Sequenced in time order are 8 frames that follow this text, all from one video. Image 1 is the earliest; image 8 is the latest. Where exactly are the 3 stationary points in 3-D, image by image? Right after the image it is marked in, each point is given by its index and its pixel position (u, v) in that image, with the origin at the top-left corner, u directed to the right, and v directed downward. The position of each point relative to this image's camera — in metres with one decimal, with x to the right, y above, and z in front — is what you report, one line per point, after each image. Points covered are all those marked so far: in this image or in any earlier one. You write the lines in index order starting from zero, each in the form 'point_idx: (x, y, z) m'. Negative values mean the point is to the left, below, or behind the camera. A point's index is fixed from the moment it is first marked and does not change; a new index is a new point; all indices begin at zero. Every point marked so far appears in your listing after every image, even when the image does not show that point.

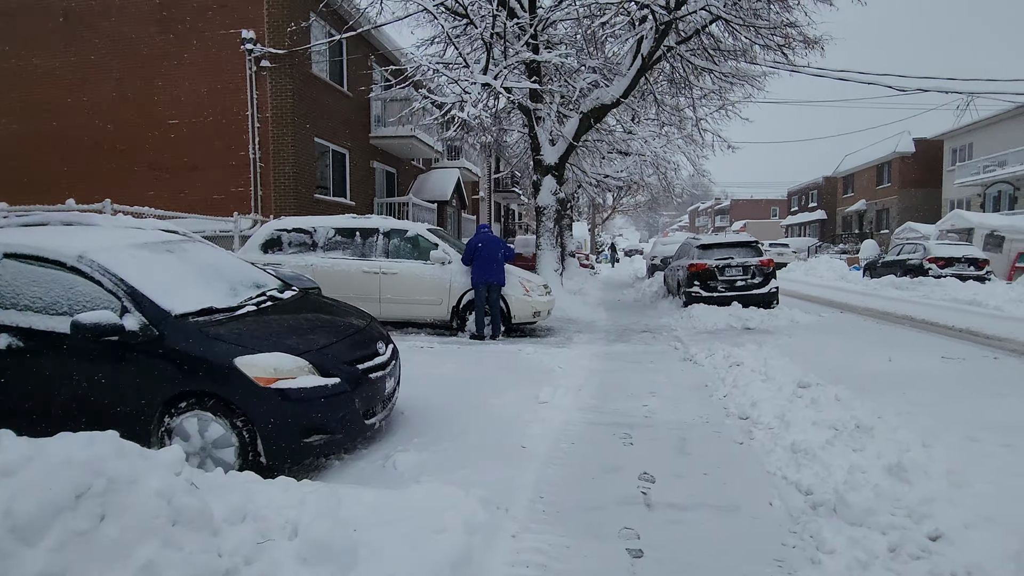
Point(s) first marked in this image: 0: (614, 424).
0: (+0.9, -1.2, +4.9) m
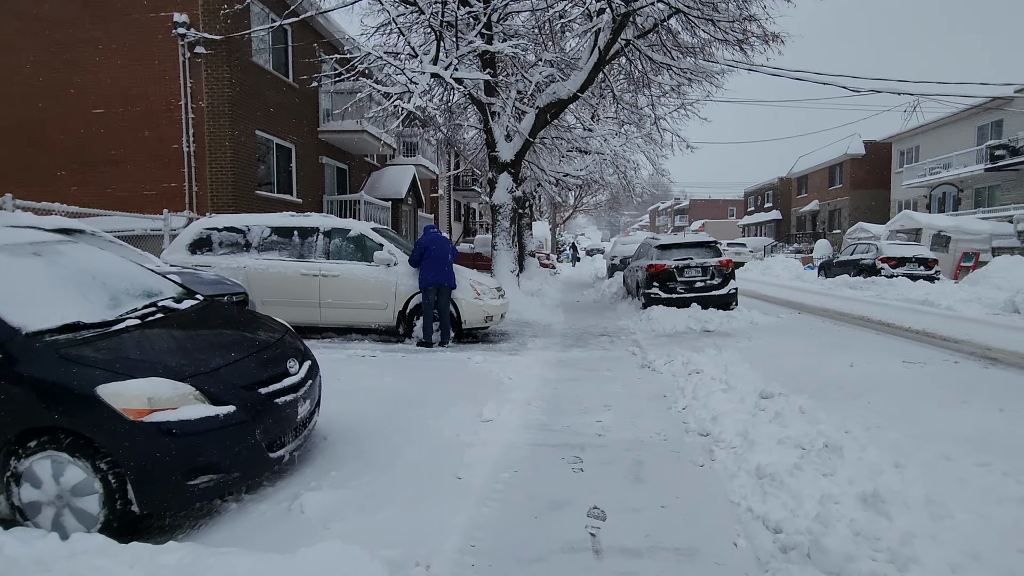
0: (+0.4, -1.2, +4.5) m
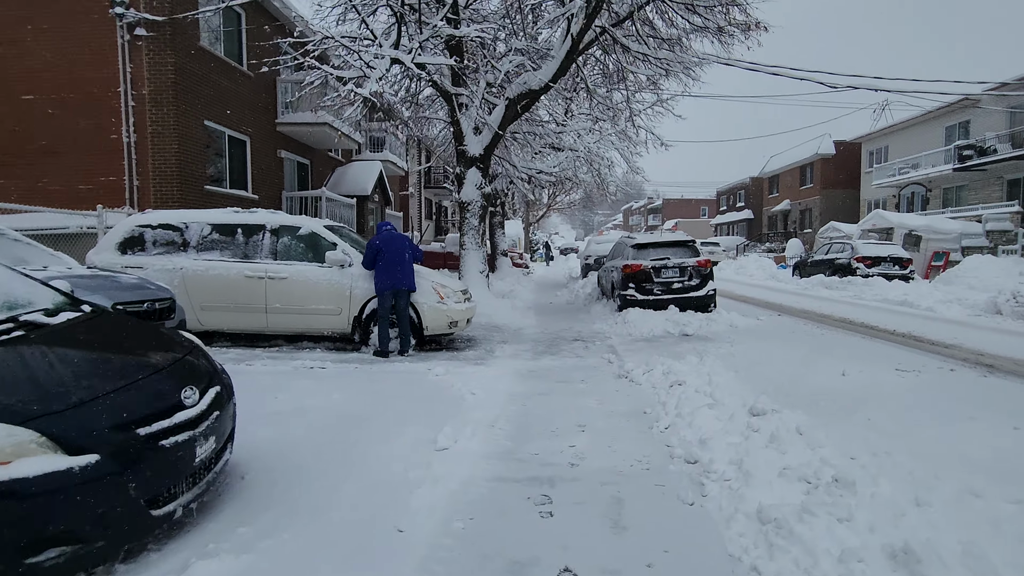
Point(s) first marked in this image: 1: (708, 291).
0: (+0.1, -1.2, +3.8) m
1: (+3.8, -0.1, +11.2) m
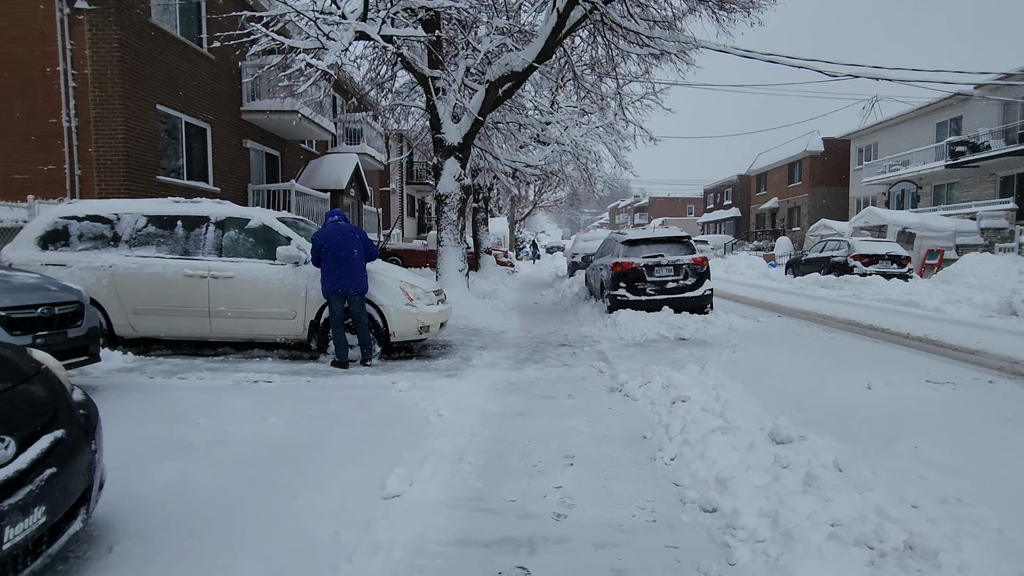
0: (0.0, -1.3, +2.9) m
1: (+3.4, -0.1, +10.4) m
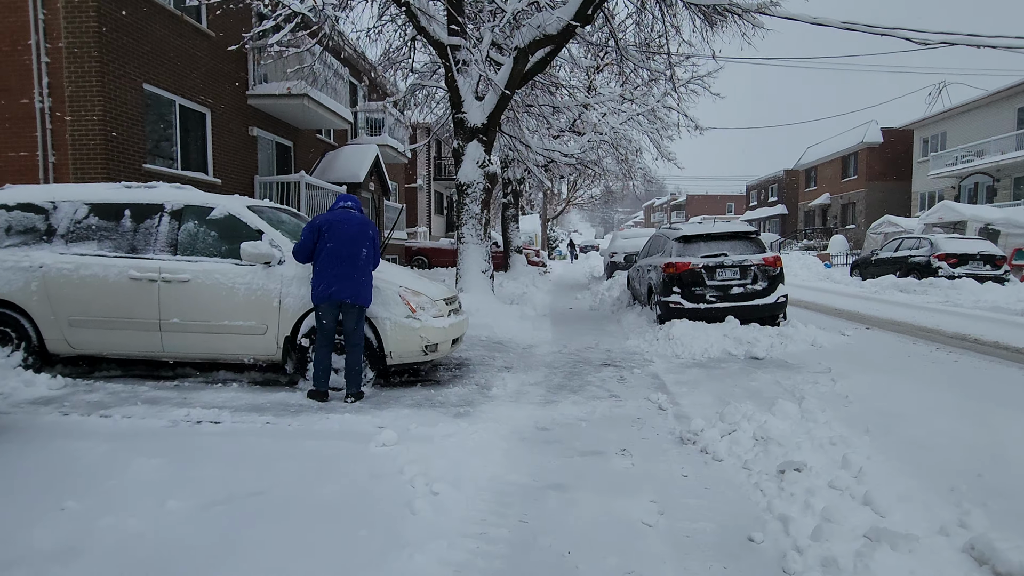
0: (0.0, -1.3, +1.3) m
1: (+3.9, -0.1, +8.5) m
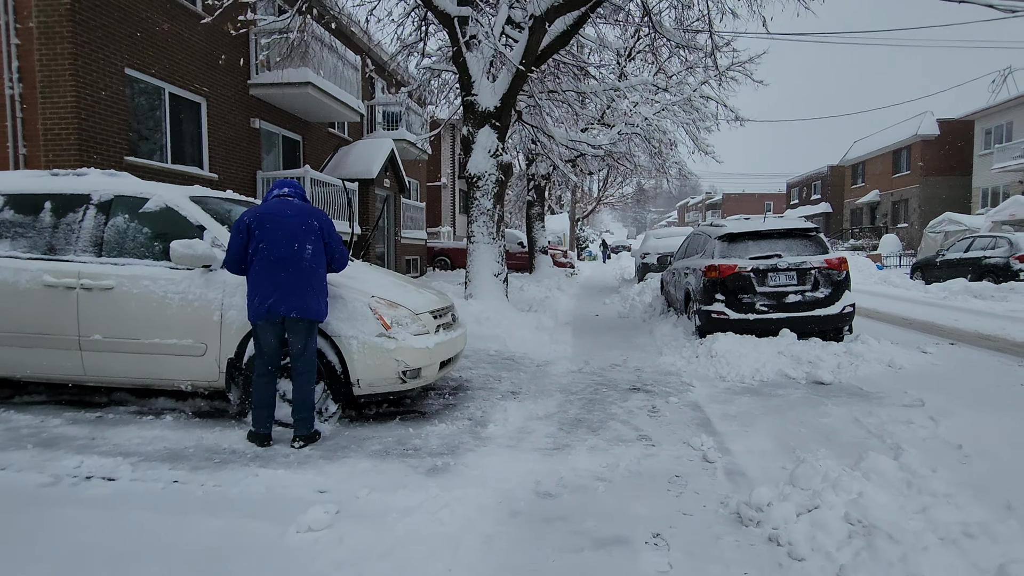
0: (-0.2, -1.4, +0.1) m
1: (+4.1, -0.2, +7.1) m
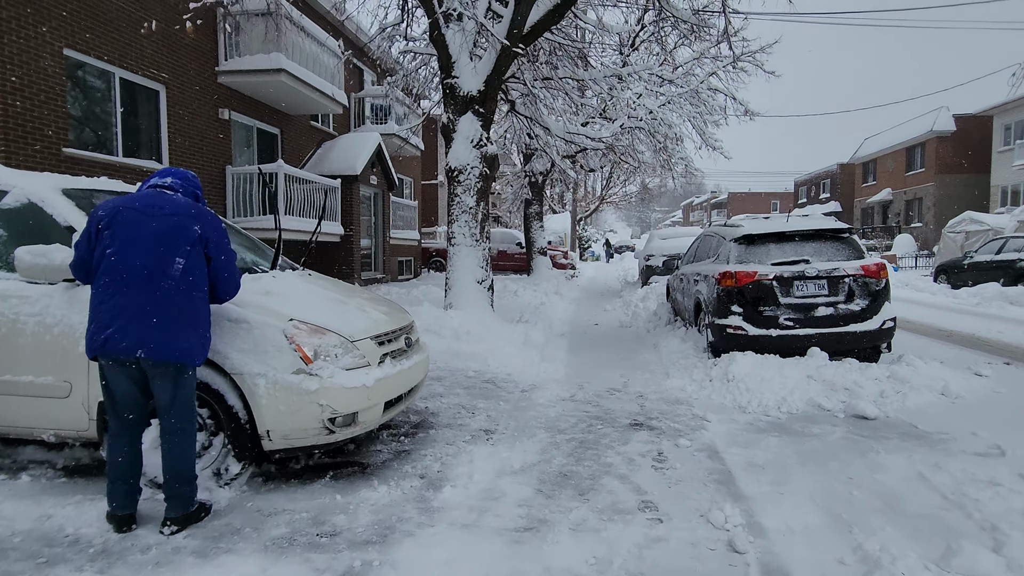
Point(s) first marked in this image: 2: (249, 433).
0: (-0.4, -1.5, -0.9) m
1: (+3.9, -0.4, +6.1) m
2: (-1.5, -0.8, +3.3) m
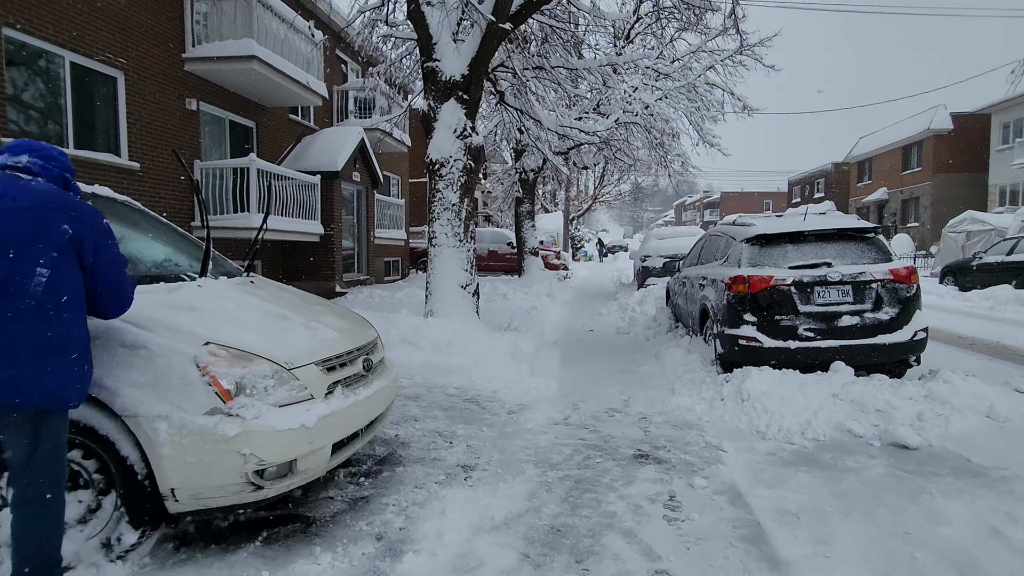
0: (-0.5, -1.6, -1.6) m
1: (+3.7, -0.4, +5.4) m
2: (-1.6, -0.9, +2.5) m
